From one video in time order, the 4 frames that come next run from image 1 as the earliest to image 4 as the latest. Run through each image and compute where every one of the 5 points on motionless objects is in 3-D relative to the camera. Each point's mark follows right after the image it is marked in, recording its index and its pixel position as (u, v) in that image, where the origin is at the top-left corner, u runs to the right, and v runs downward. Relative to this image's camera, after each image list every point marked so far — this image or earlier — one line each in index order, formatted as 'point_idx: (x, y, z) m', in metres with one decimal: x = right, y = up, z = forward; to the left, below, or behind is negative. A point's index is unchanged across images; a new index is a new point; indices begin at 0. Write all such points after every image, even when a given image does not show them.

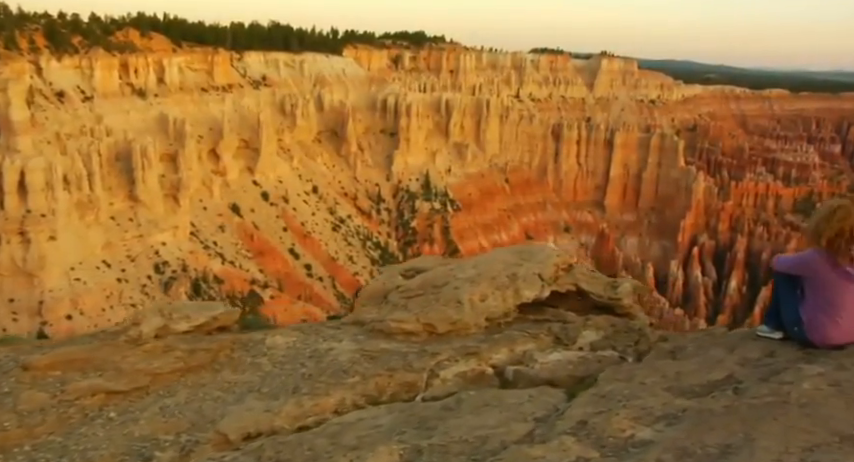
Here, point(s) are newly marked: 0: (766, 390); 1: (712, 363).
0: (+2.1, -1.0, +4.0) m
1: (+2.1, -1.0, +4.8) m
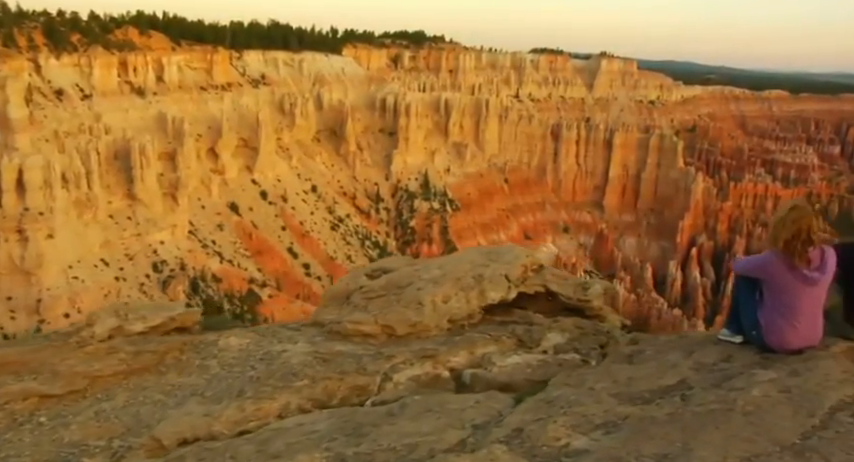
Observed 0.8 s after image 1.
0: (+1.7, -1.0, +3.9) m
1: (+1.7, -1.0, +4.6) m
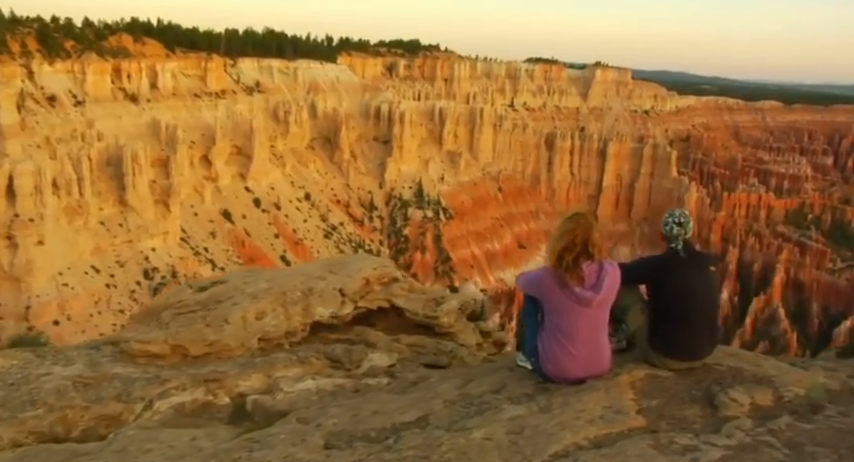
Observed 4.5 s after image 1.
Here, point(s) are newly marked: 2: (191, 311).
0: (0.0, -1.0, +3.3) m
1: (0.0, -1.0, +4.0) m
2: (-2.2, -0.7, +6.1) m
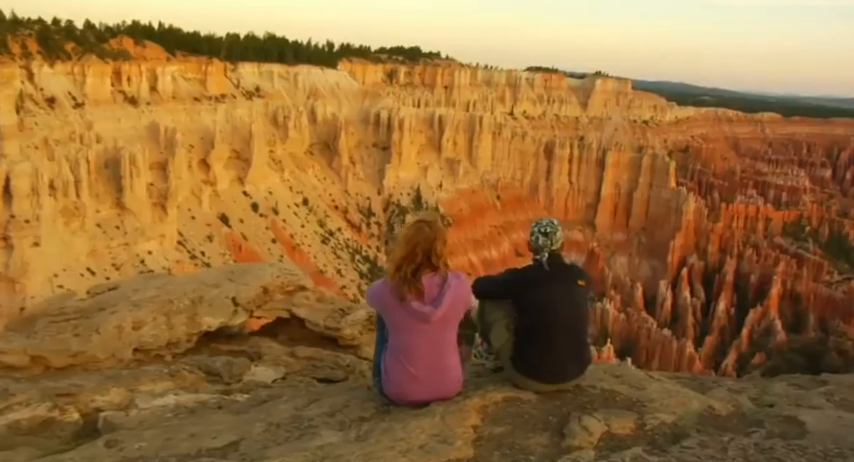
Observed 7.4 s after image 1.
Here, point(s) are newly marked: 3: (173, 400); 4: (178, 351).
0: (-1.0, -1.1, +2.9) m
1: (-1.0, -1.1, +3.7) m
2: (-3.1, -0.8, +5.8) m
3: (-1.8, -1.2, +4.8) m
4: (-2.2, -1.0, +5.8) m
